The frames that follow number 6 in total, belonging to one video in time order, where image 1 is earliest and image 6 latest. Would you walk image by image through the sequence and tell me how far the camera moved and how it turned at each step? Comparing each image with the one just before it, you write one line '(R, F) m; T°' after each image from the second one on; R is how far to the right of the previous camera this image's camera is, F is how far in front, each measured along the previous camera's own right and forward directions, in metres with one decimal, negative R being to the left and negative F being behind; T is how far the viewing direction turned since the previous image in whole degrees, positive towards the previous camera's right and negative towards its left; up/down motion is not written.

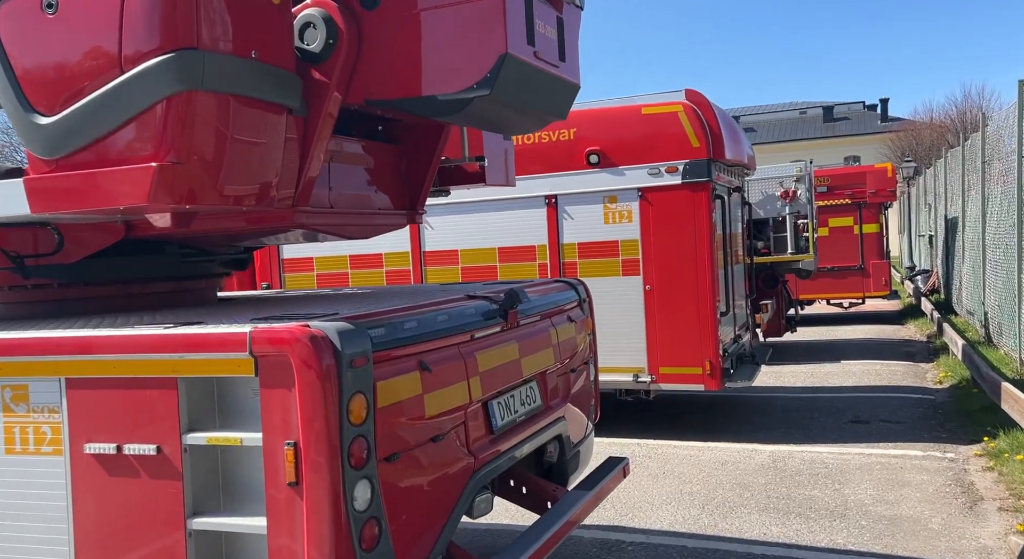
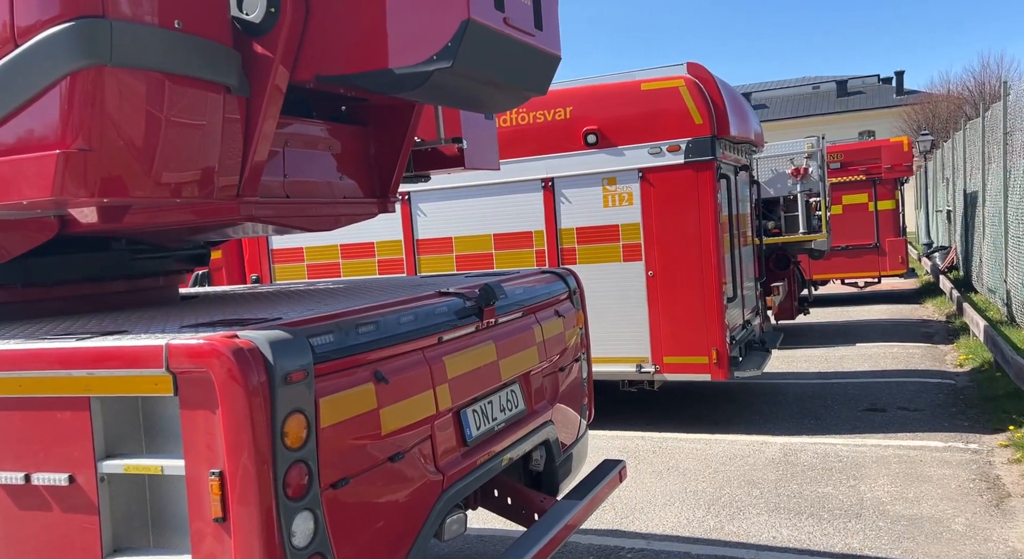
(+0.1, +0.4) m; -1°
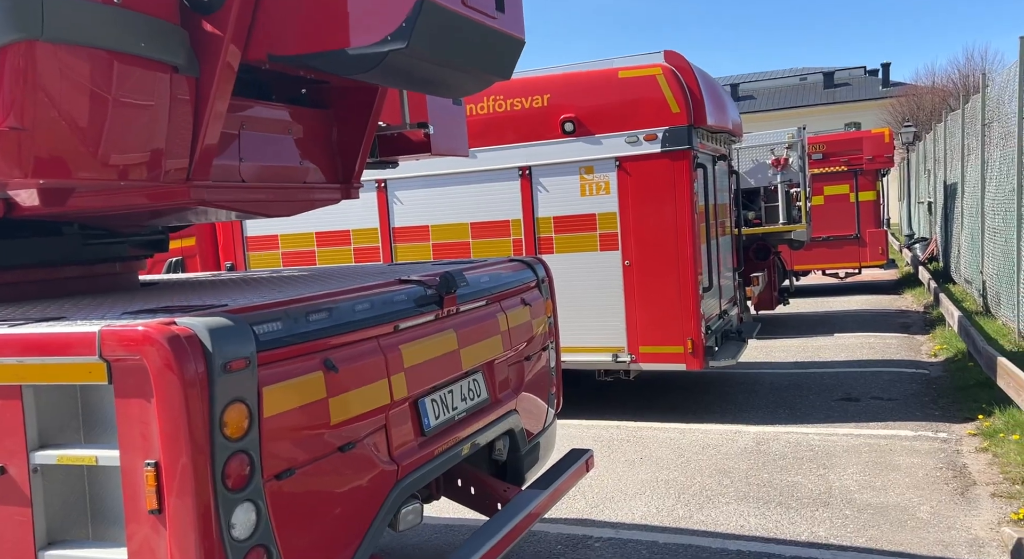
(+0.1, 0.0) m; +1°
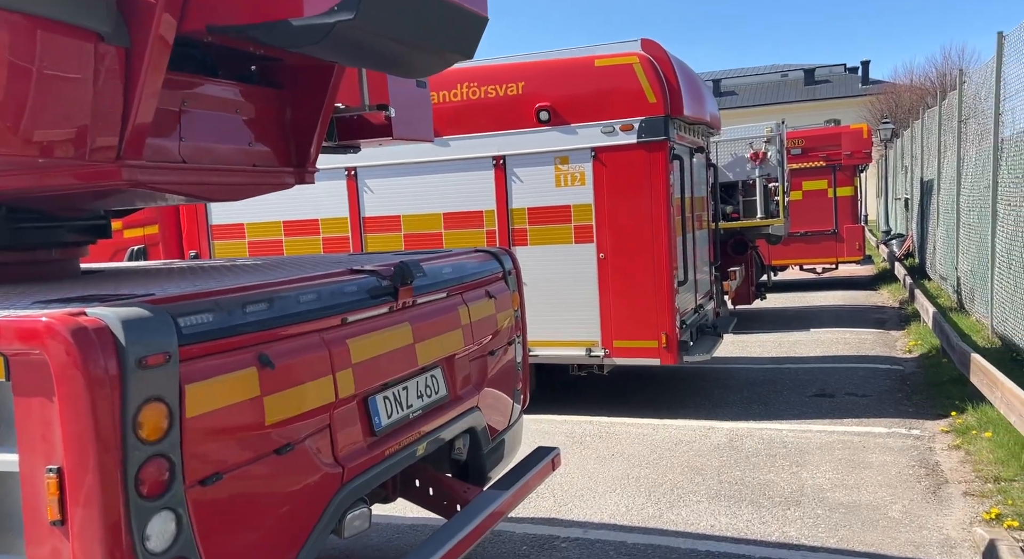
(+0.1, +0.2) m; +1°
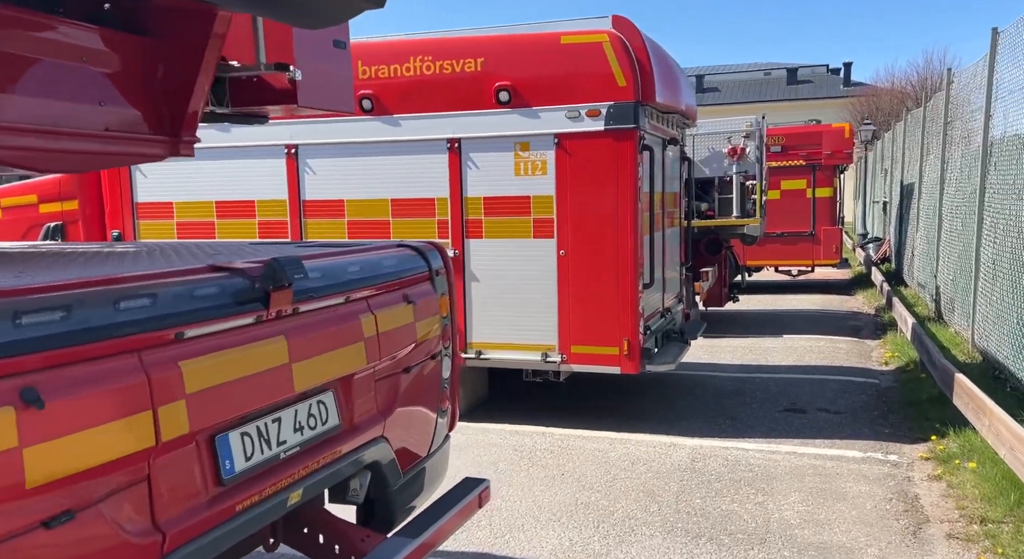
(+0.2, +0.6) m; +1°
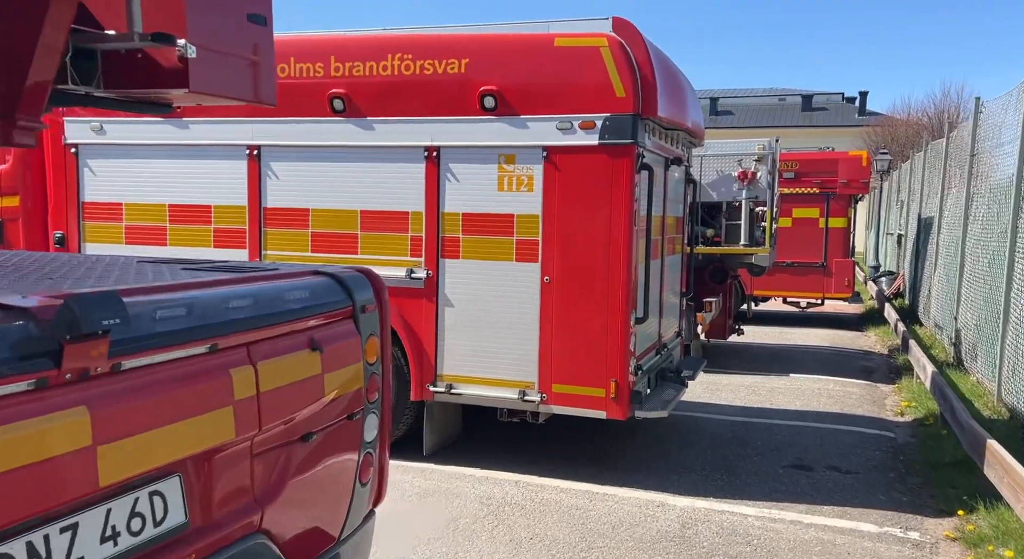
(+0.2, +0.8) m; 0°
